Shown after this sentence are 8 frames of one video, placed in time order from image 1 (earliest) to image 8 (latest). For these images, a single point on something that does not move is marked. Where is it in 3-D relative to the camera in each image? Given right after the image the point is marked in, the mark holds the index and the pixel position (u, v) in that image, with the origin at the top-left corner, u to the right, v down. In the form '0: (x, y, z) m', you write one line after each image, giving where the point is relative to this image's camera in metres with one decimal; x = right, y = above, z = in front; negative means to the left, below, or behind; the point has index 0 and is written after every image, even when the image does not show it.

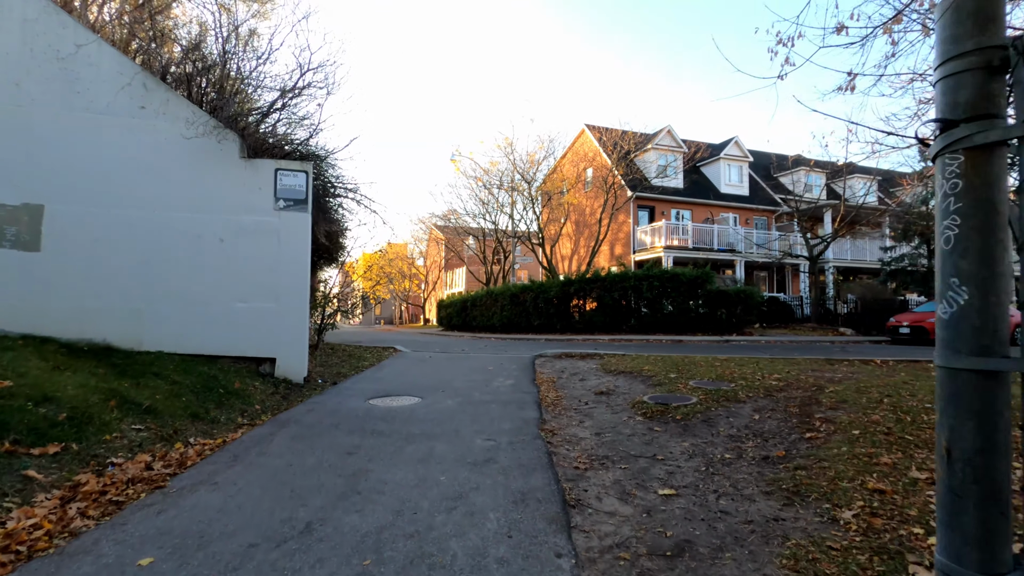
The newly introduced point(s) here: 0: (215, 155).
0: (-4.6, +2.1, +8.3) m
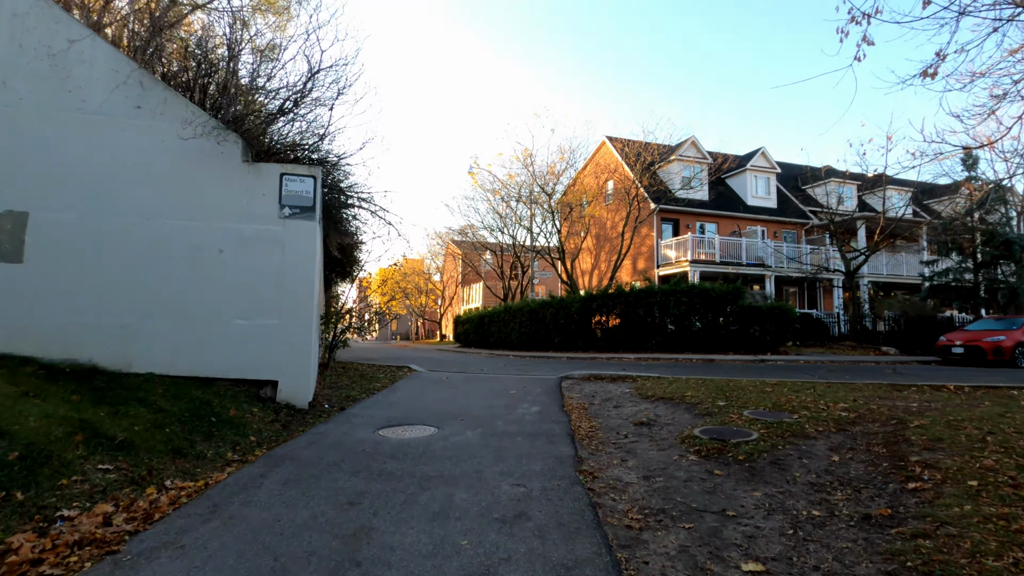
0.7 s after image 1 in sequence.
0: (-4.3, +1.9, +7.6) m
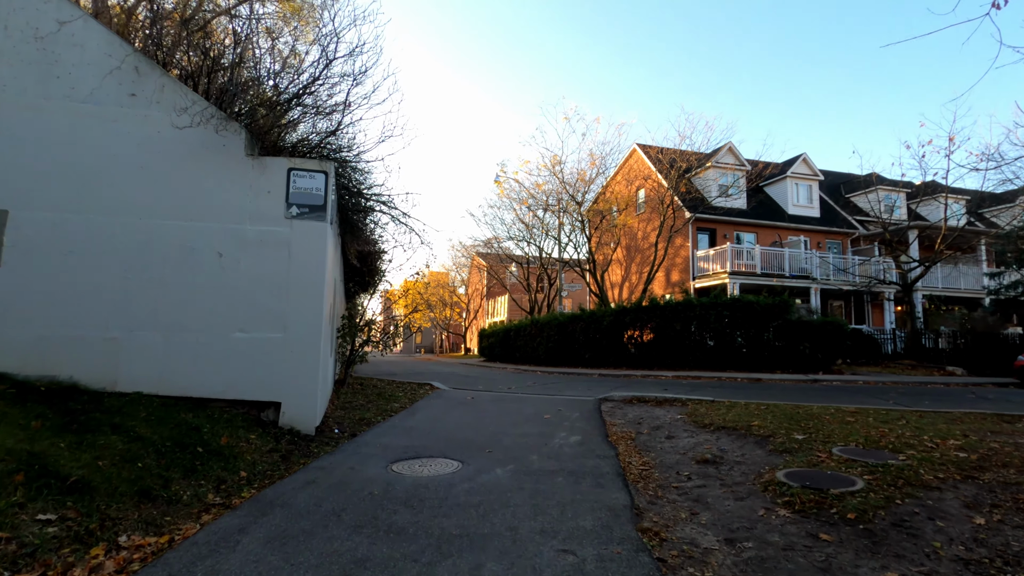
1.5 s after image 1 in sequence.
0: (-3.8, +1.7, +6.8) m
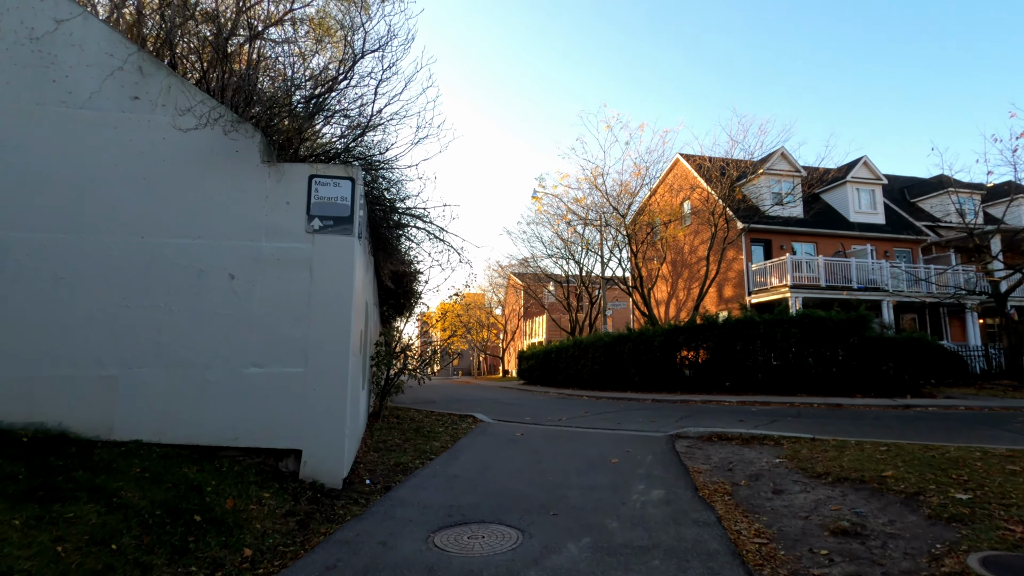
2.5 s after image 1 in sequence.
0: (-3.2, +1.4, +5.9) m
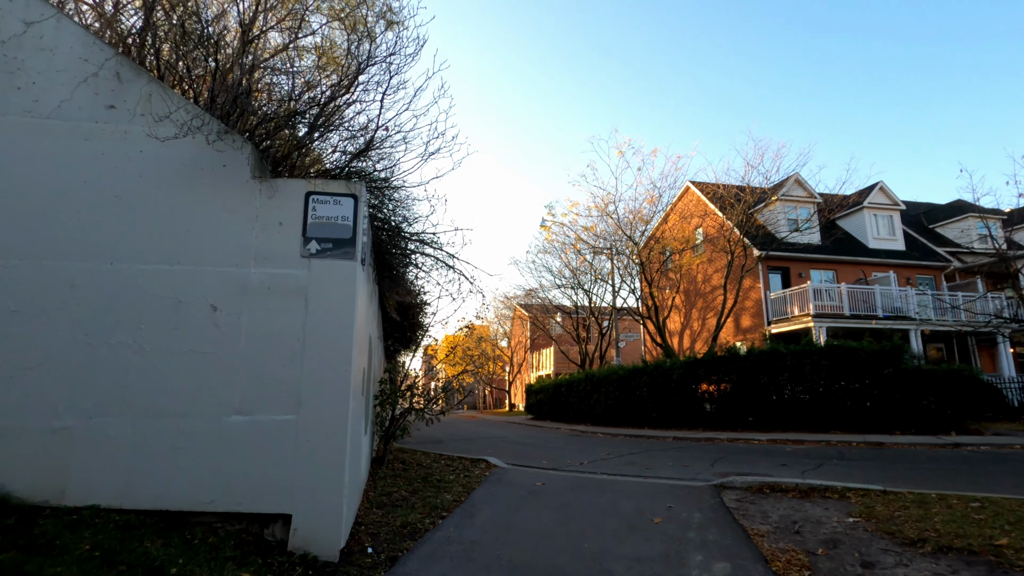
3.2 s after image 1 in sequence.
0: (-2.9, +1.1, +5.2) m
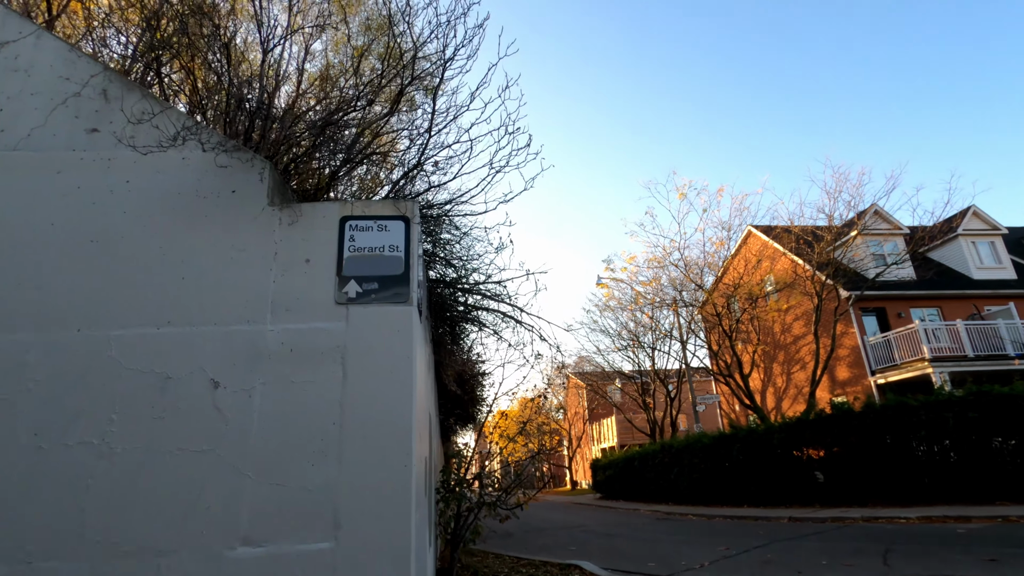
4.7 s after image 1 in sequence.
0: (-2.1, +0.6, +3.9) m
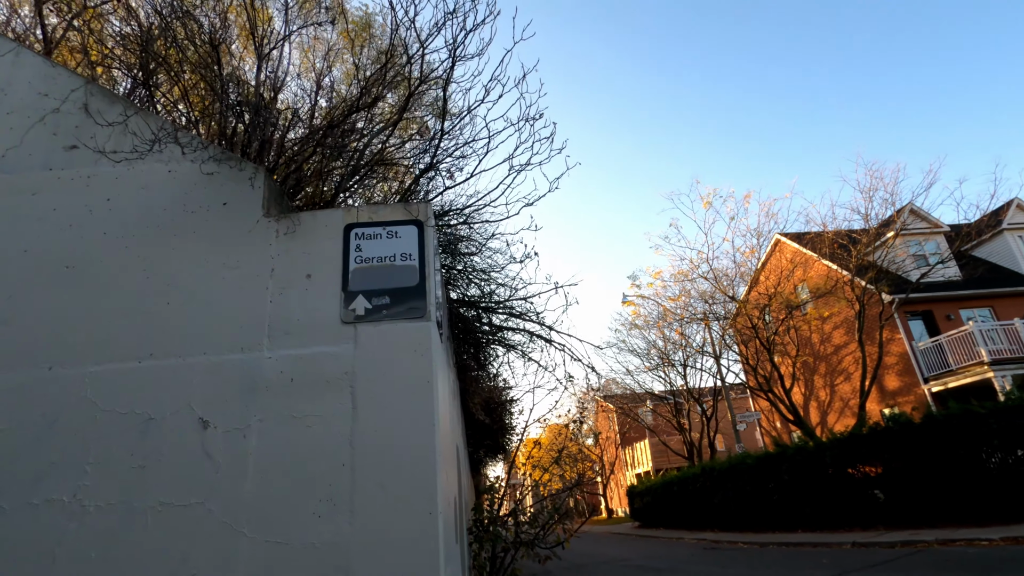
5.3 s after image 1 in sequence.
0: (-2.0, +0.5, +3.4) m
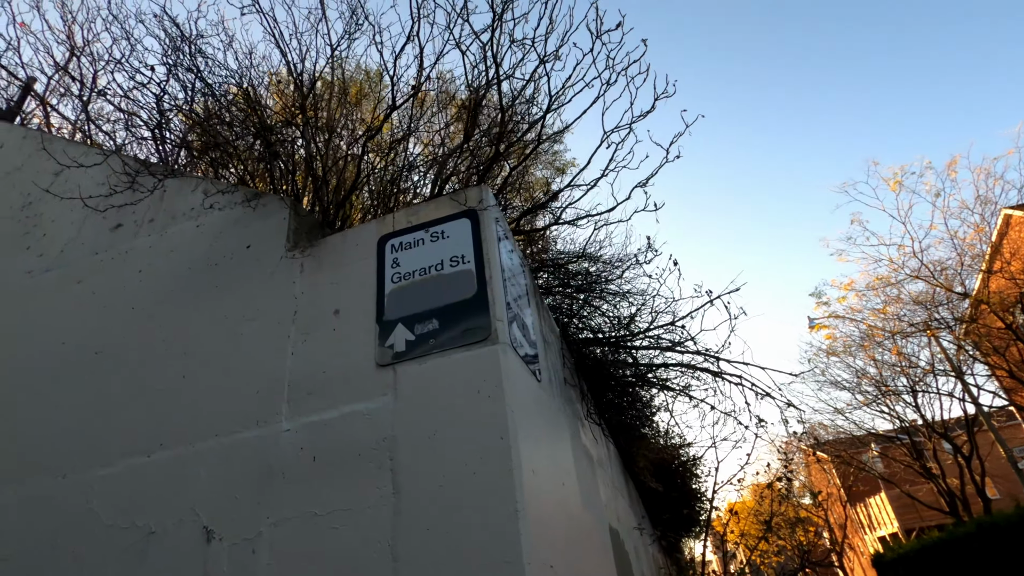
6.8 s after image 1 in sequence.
0: (-1.5, +0.1, +2.8) m
